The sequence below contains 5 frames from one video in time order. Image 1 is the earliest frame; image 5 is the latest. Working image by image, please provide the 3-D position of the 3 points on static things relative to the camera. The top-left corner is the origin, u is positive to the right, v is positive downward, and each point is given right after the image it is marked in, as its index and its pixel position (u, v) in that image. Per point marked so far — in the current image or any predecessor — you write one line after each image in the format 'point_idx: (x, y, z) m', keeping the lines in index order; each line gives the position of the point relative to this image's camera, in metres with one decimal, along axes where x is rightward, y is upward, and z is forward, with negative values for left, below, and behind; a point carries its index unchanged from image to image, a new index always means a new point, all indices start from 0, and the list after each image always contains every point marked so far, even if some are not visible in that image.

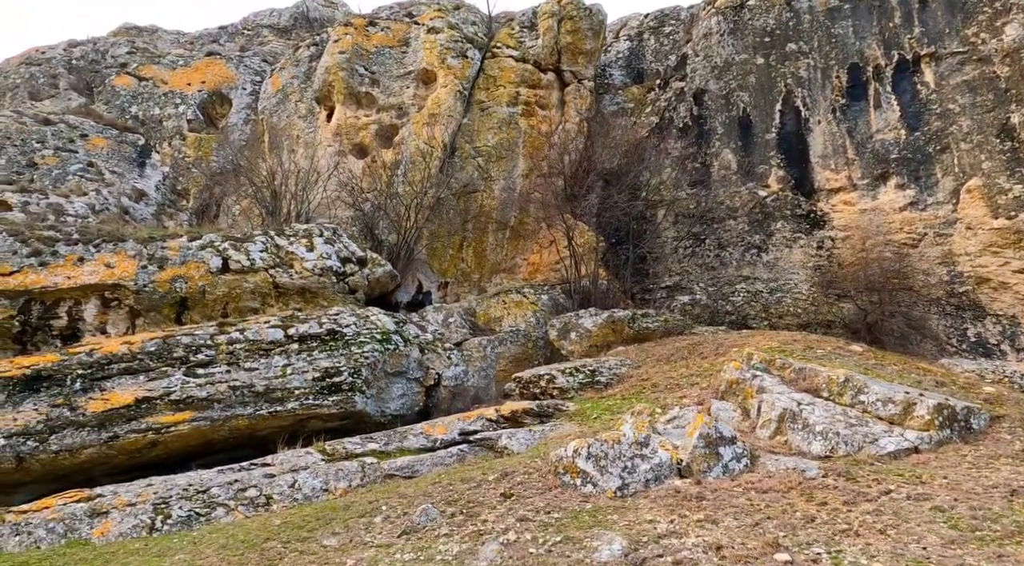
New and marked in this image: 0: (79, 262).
0: (-7.1, +0.3, +12.0) m
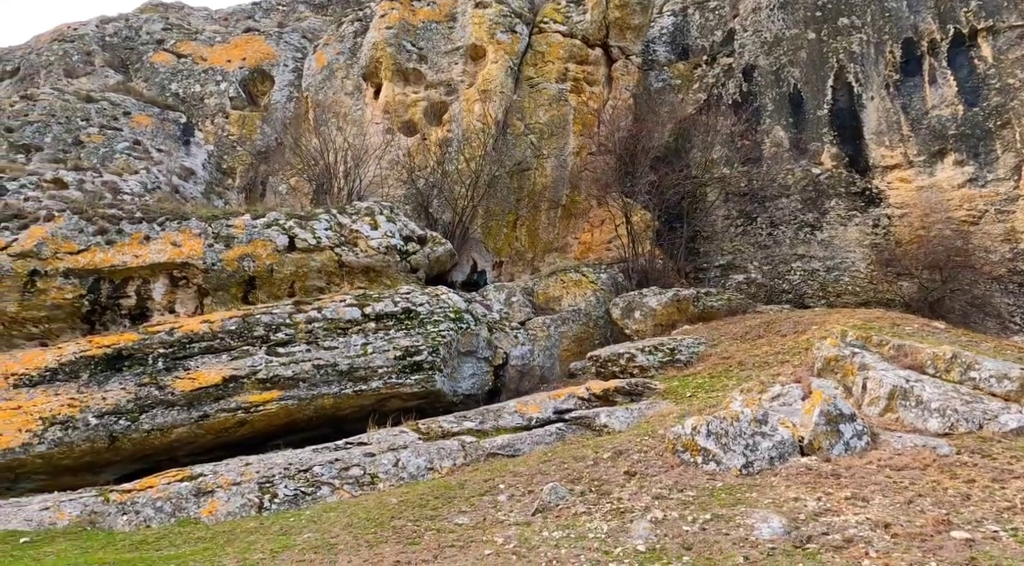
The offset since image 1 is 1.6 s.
0: (-5.9, +0.7, +11.8) m
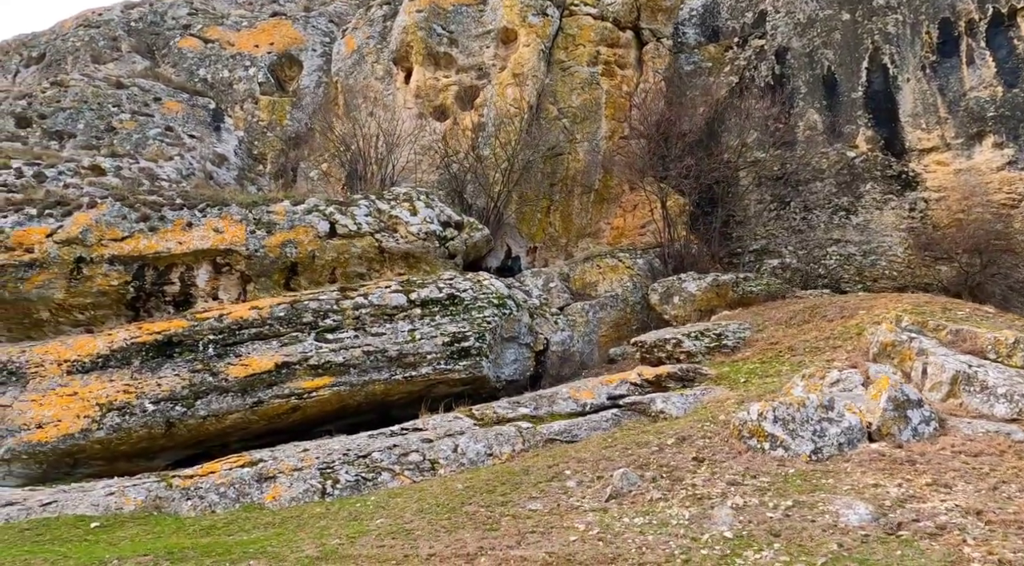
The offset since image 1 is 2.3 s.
0: (-5.2, +0.9, +11.8) m
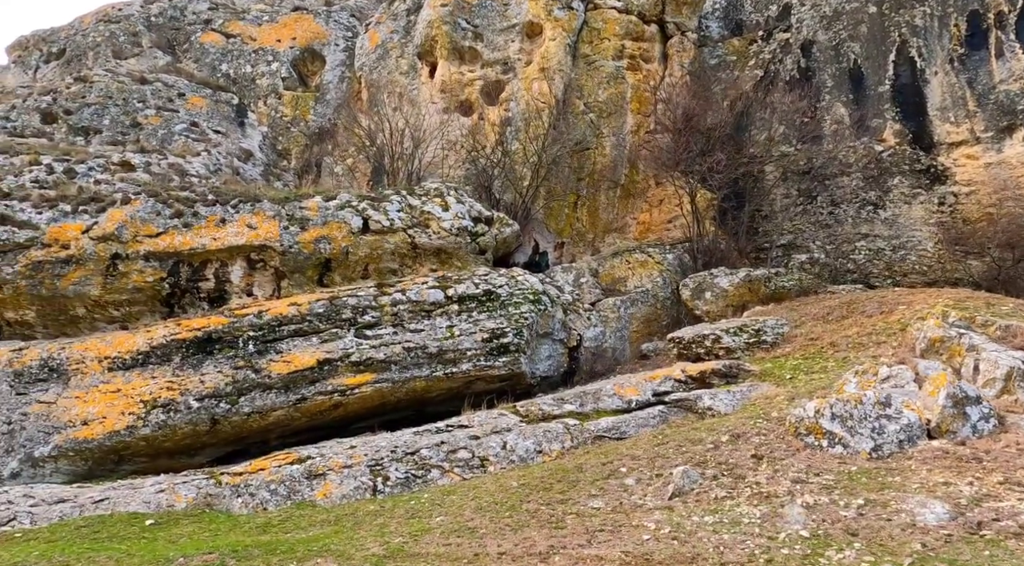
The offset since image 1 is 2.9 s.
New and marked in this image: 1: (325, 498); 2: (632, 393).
0: (-4.7, +1.0, +11.8) m
1: (-1.9, -2.2, +7.6) m
2: (+1.5, -1.4, +9.2) m
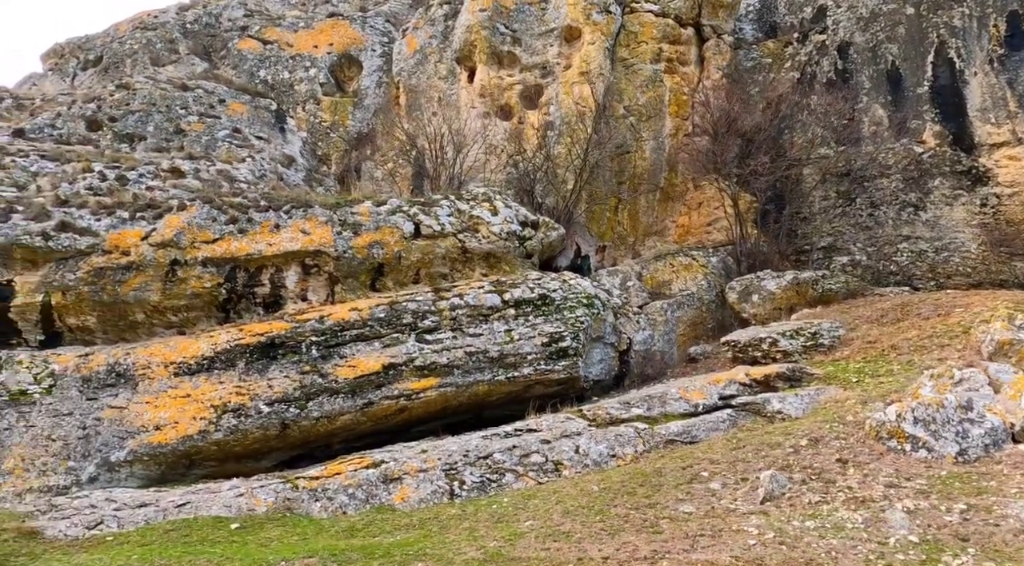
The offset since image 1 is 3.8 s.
0: (-3.8, +0.9, +11.8) m
1: (-1.1, -2.3, +7.6) m
2: (+2.3, -1.4, +9.2) m
